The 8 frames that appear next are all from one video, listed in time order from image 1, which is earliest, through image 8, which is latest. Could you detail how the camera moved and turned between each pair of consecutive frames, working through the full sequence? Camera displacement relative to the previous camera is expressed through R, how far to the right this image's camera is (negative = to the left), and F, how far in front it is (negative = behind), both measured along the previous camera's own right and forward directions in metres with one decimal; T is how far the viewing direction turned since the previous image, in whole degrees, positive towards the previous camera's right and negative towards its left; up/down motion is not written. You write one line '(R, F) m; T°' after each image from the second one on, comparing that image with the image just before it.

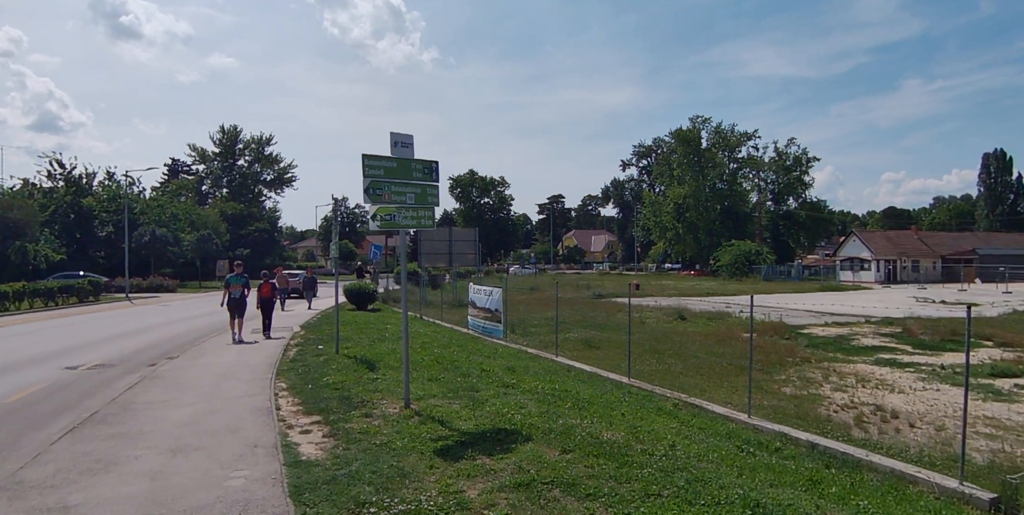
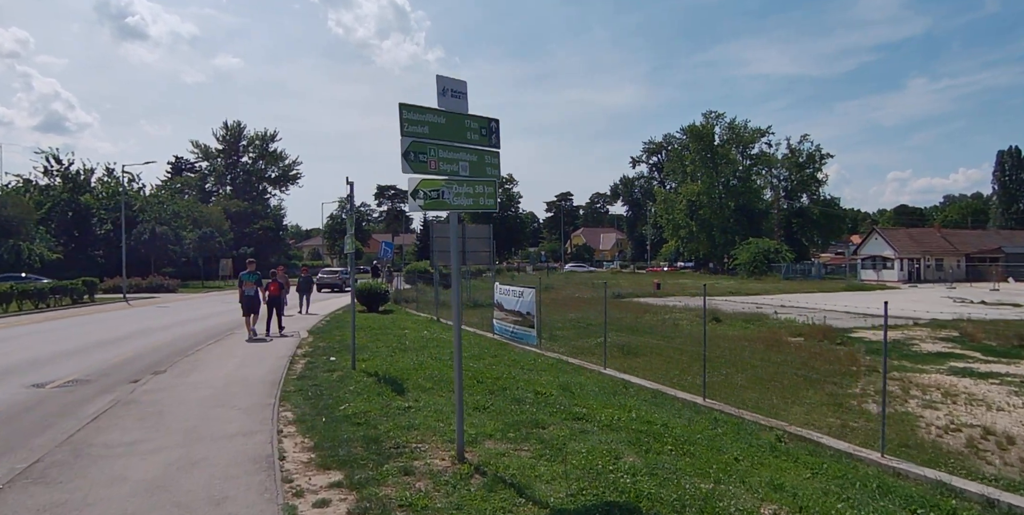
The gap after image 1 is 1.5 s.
(-0.6, +1.6) m; 0°
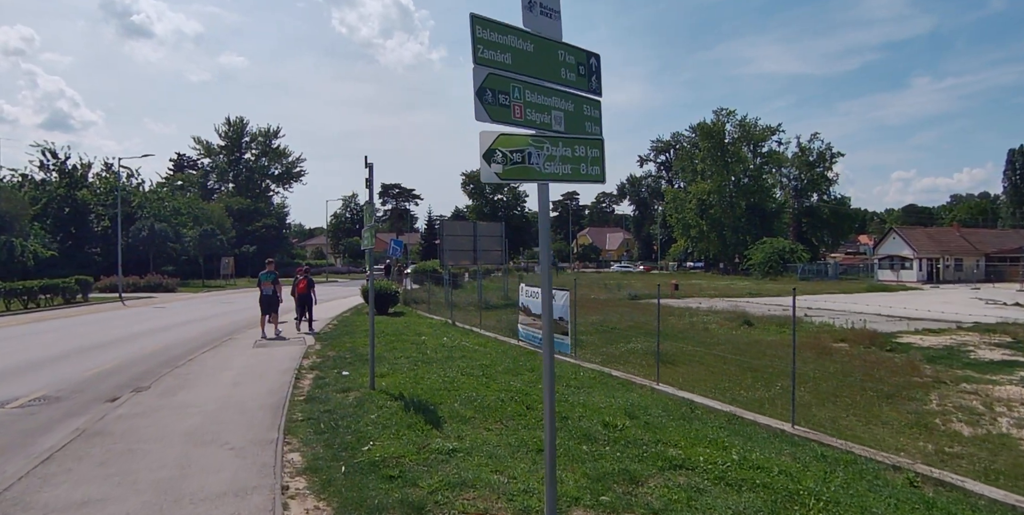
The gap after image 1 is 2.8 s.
(-0.5, +1.3) m; 0°
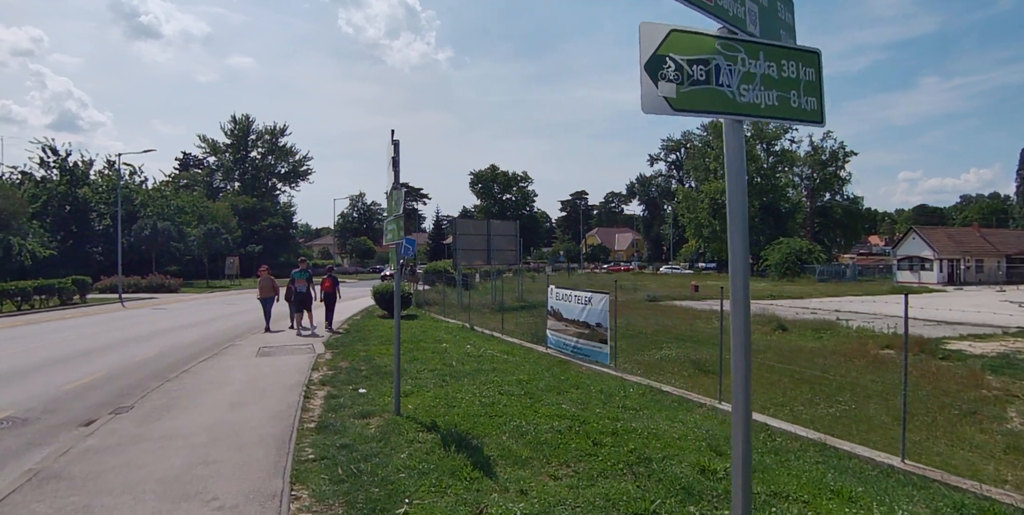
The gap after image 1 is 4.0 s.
(-0.5, +1.1) m; -1°
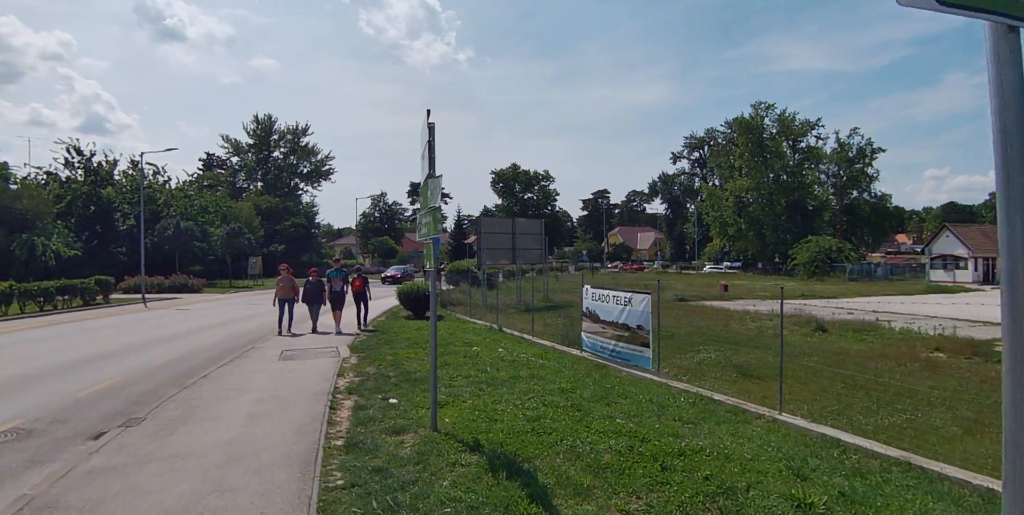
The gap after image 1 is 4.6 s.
(-0.2, +0.6) m; -2°
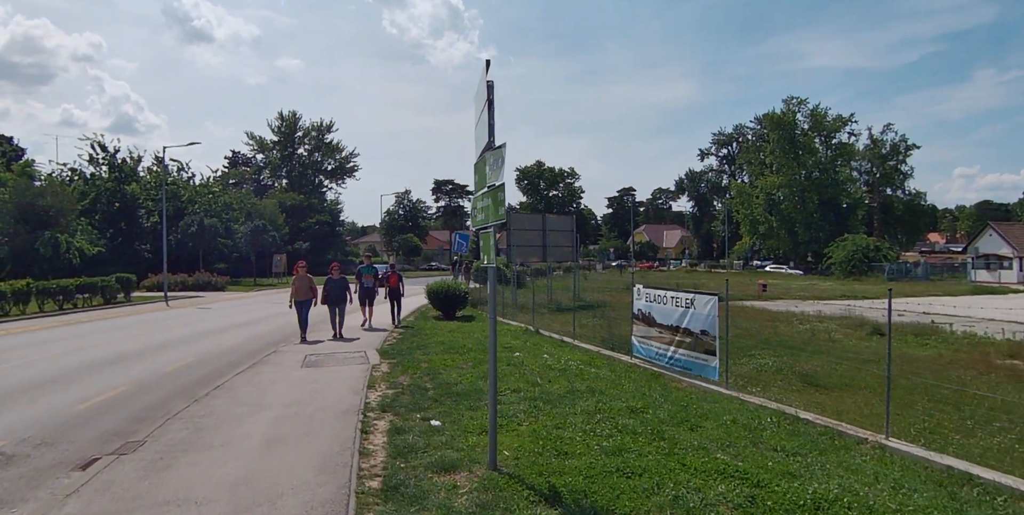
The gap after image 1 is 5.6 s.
(-0.4, +1.0) m; -2°
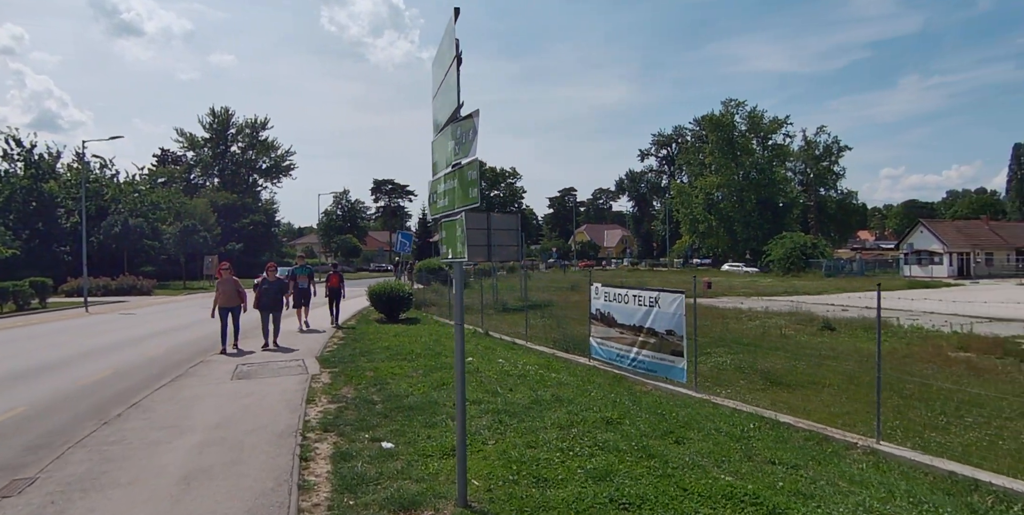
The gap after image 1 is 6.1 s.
(-0.1, +0.6) m; +5°
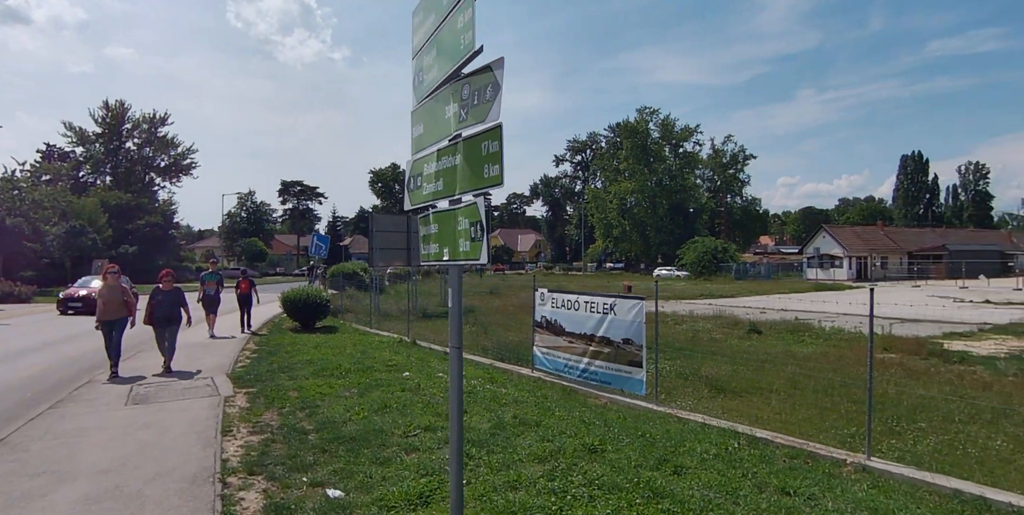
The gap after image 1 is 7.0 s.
(-0.4, +0.7) m; +8°
